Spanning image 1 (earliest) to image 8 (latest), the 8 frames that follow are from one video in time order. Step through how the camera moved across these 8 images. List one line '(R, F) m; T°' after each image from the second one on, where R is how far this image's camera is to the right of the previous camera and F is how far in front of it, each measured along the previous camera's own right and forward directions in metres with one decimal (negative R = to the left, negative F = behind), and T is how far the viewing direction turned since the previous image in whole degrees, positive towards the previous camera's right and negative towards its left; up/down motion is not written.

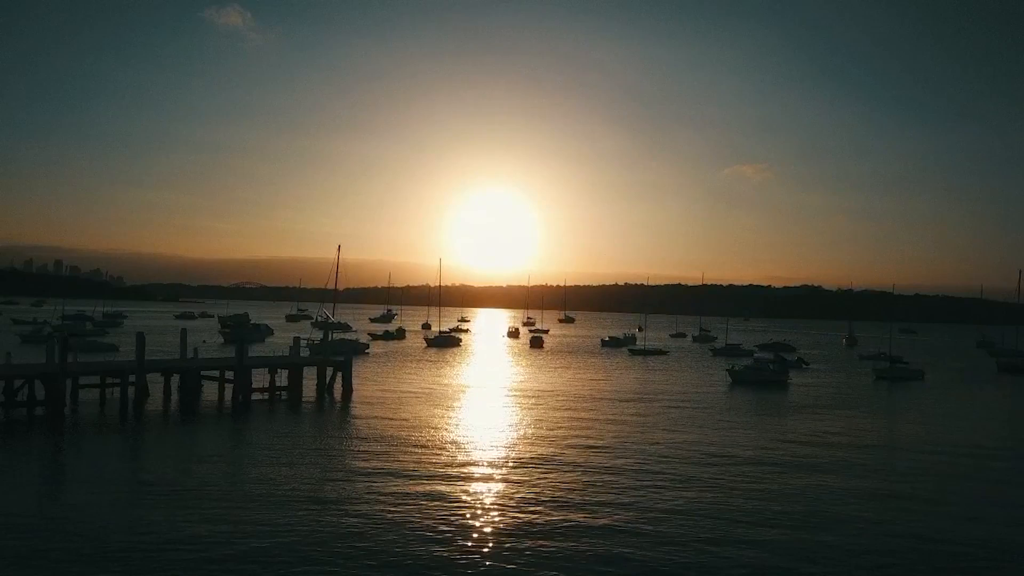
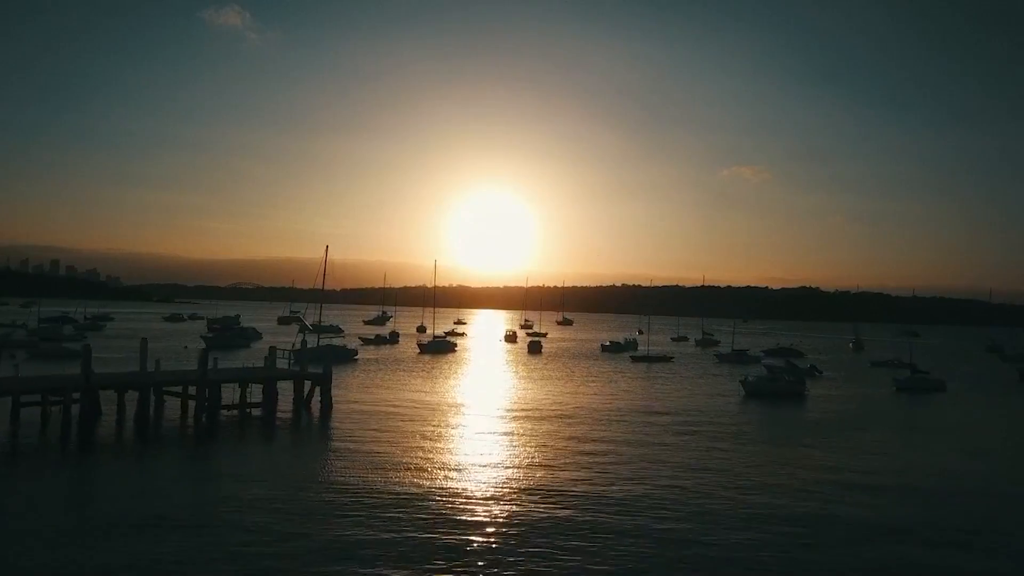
(0.0, +3.3) m; 0°
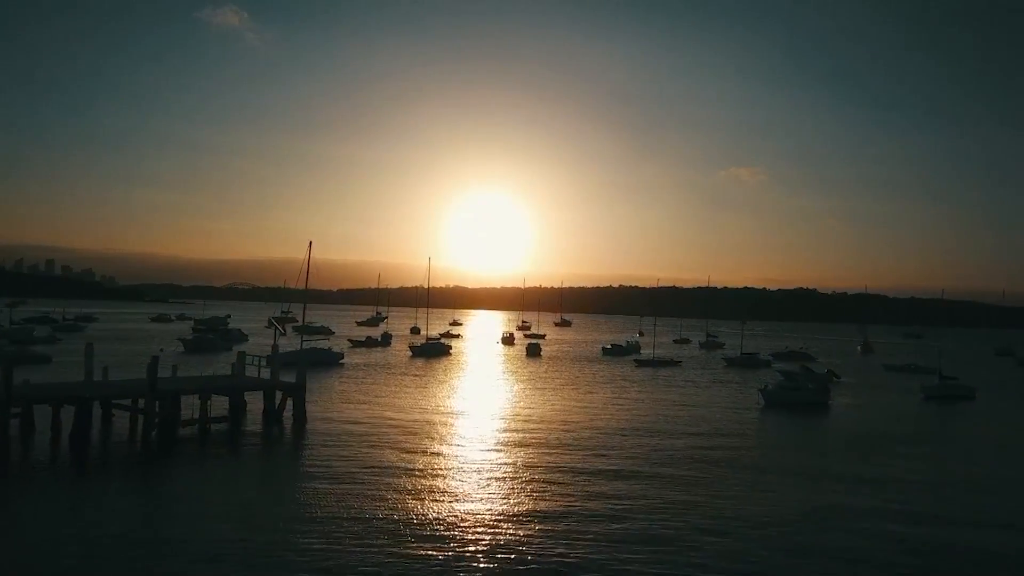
(-0.1, +3.8) m; 0°
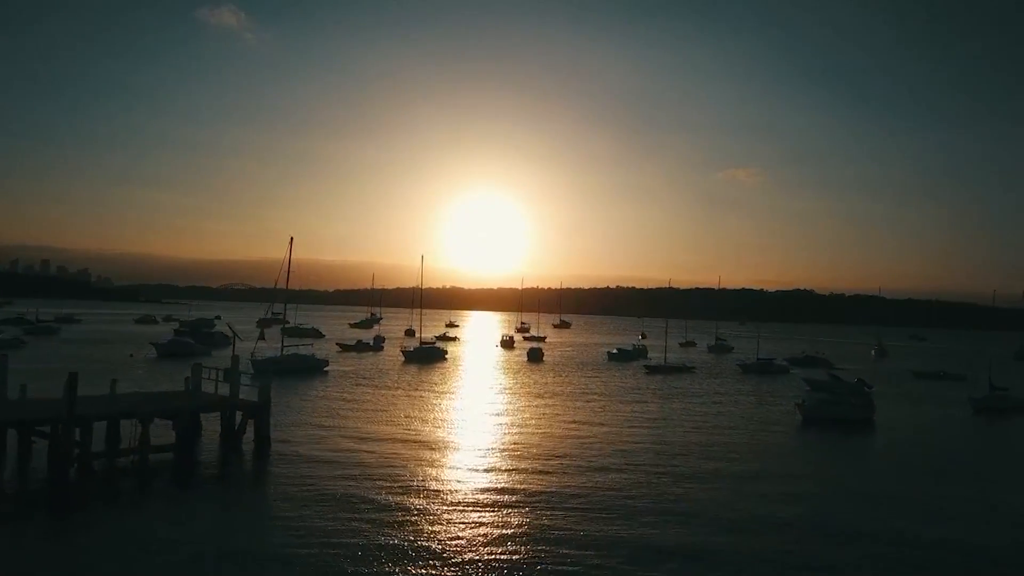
(-0.3, +4.8) m; 0°
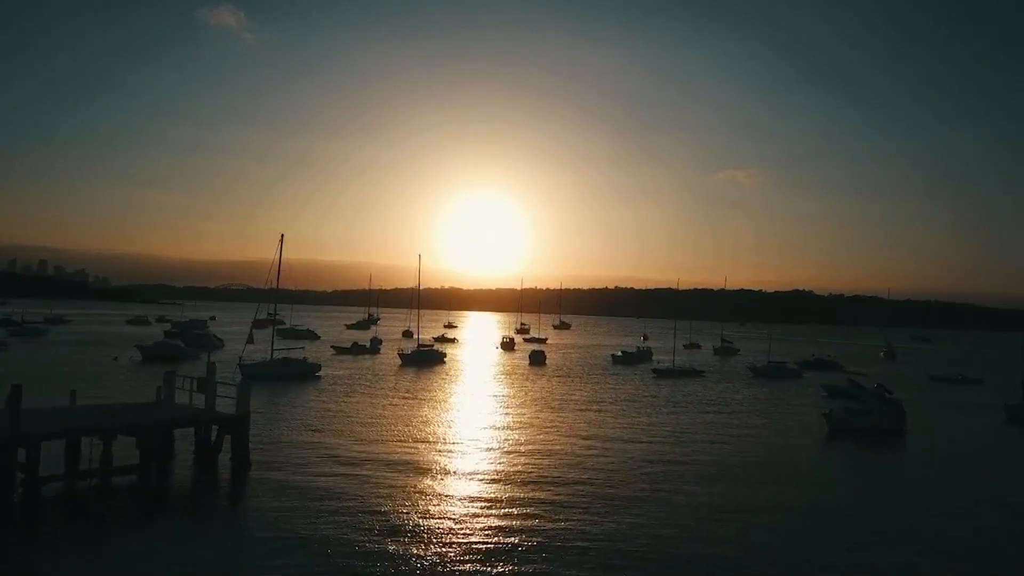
(-0.3, +2.6) m; 0°
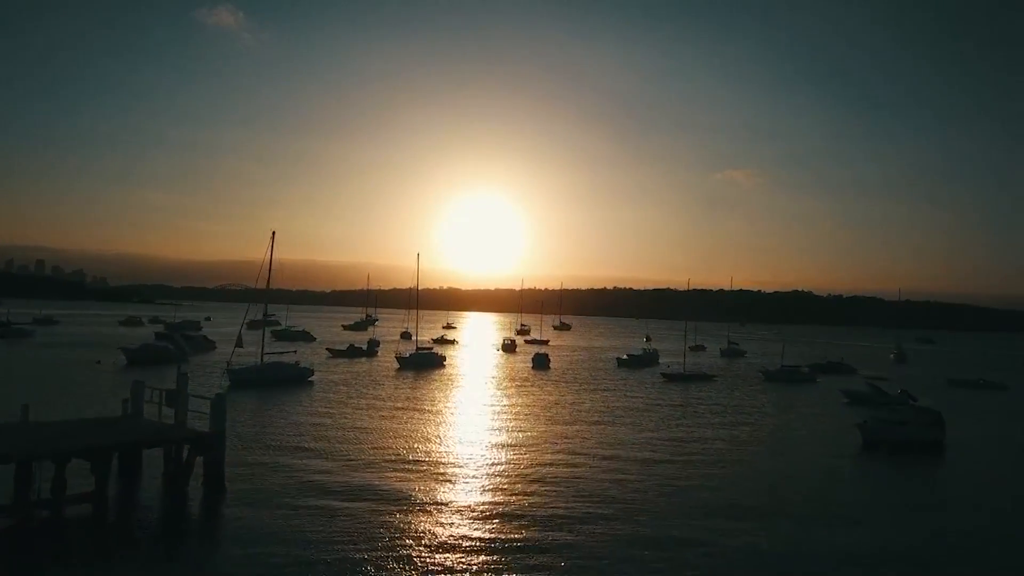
(-0.3, +2.6) m; 0°
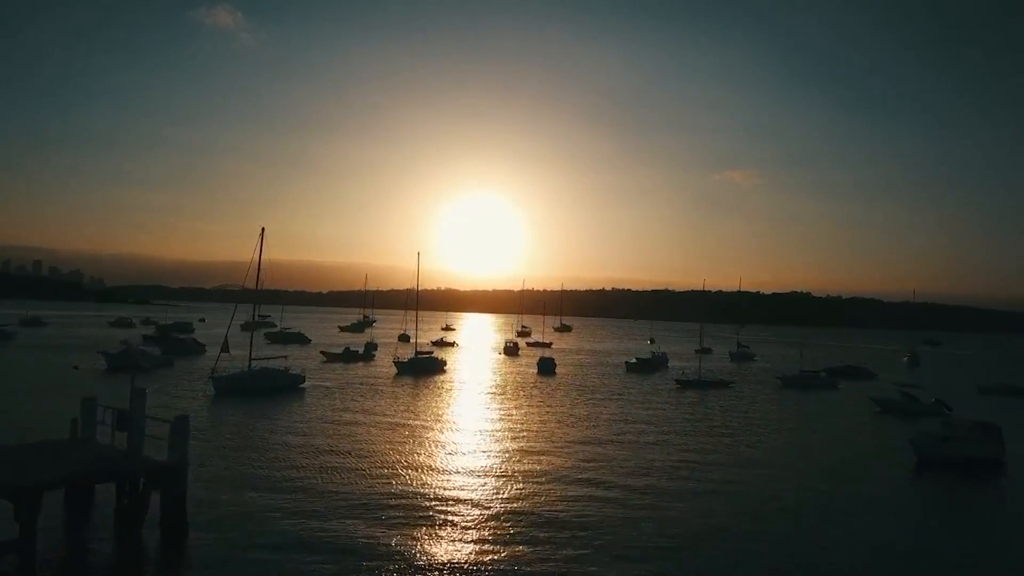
(-0.5, +3.2) m; 0°
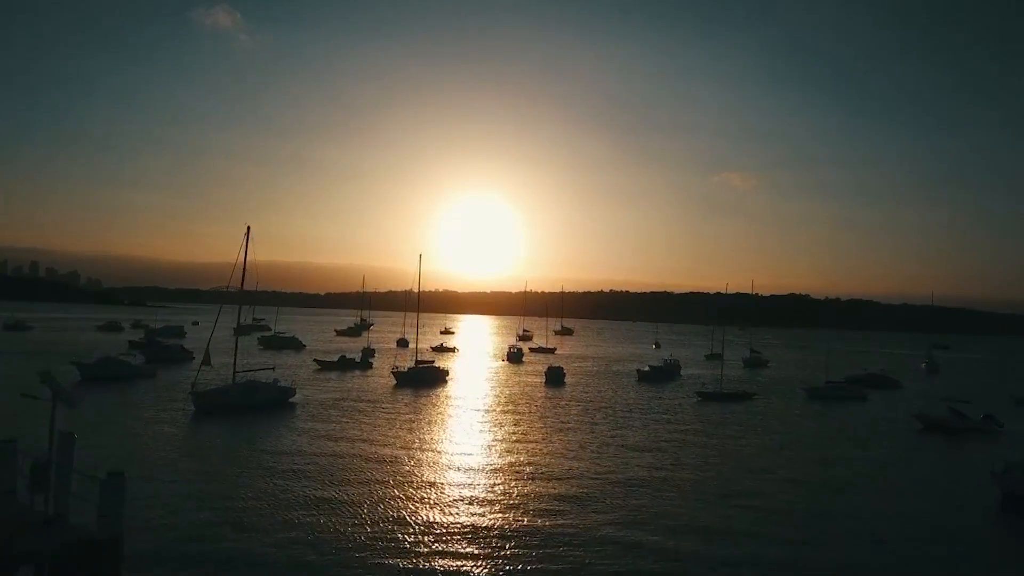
(-0.6, +3.8) m; 0°
